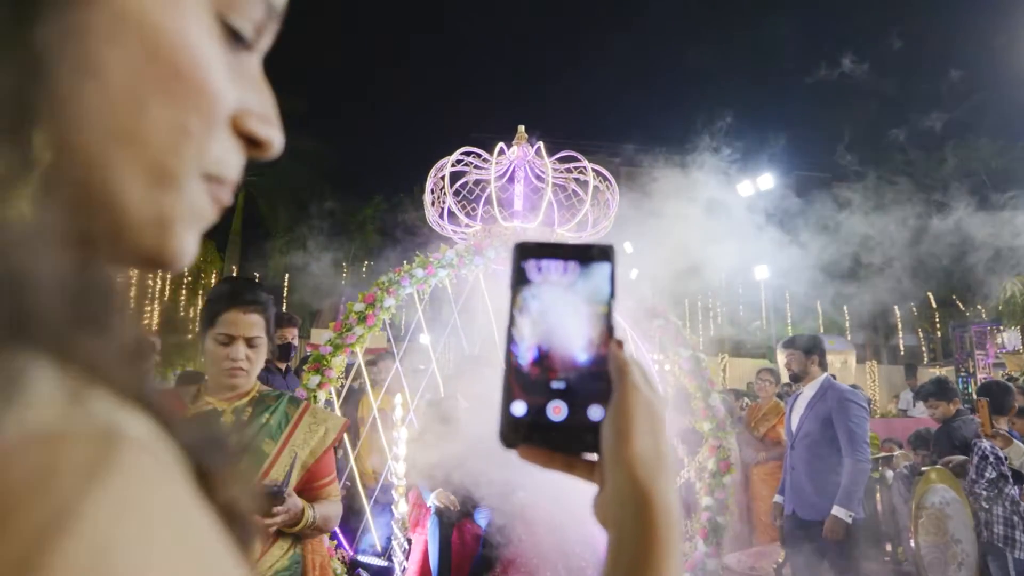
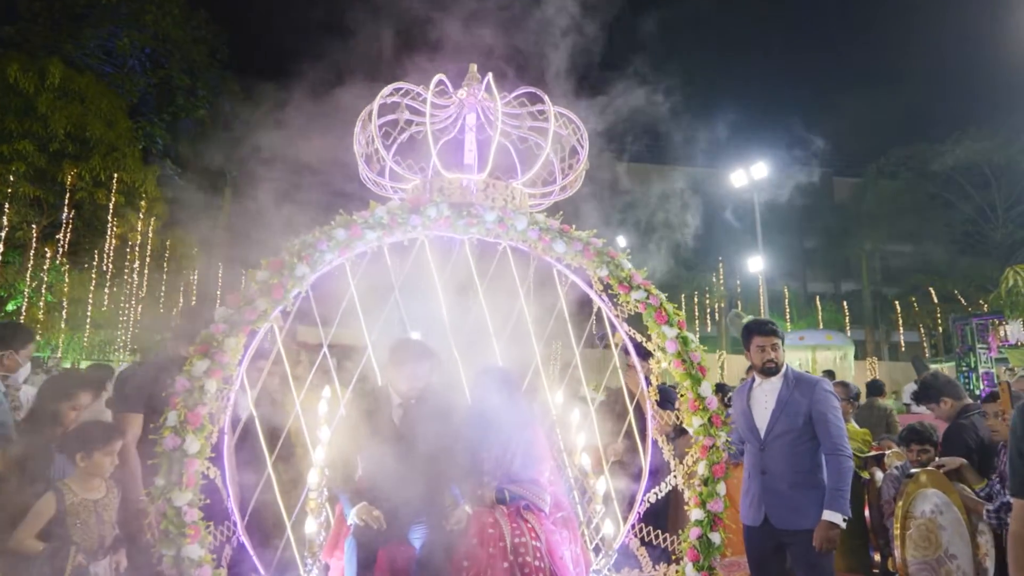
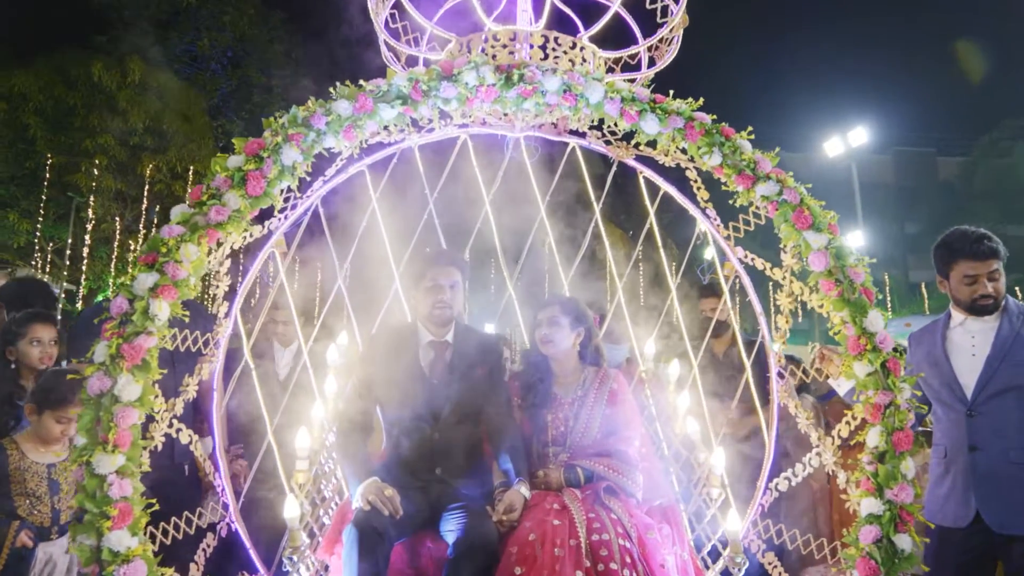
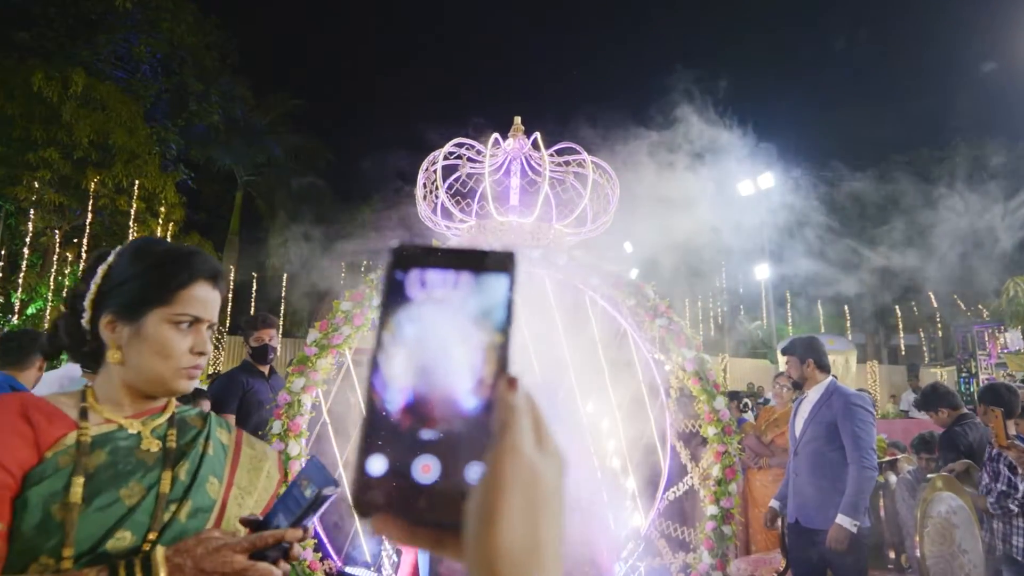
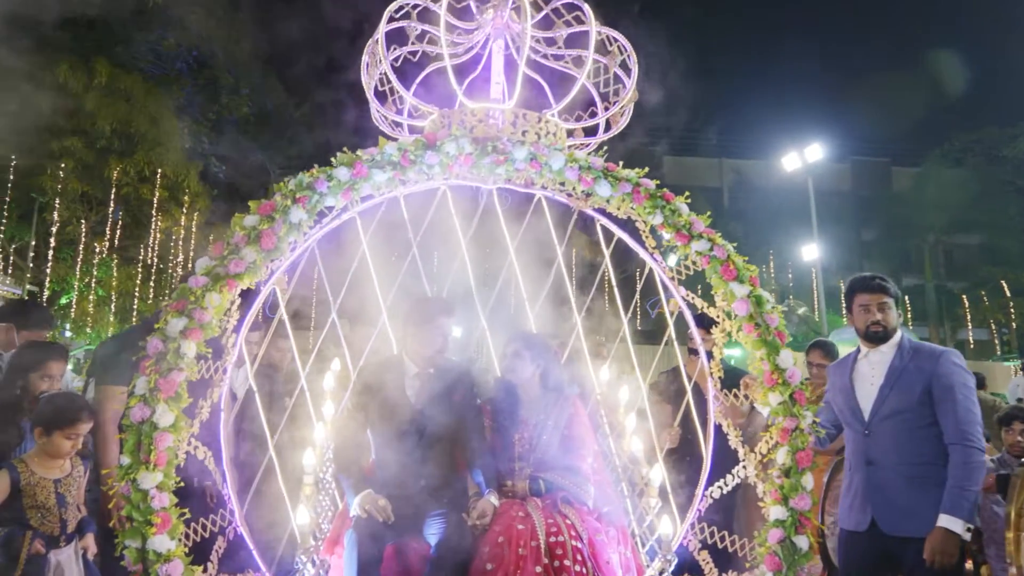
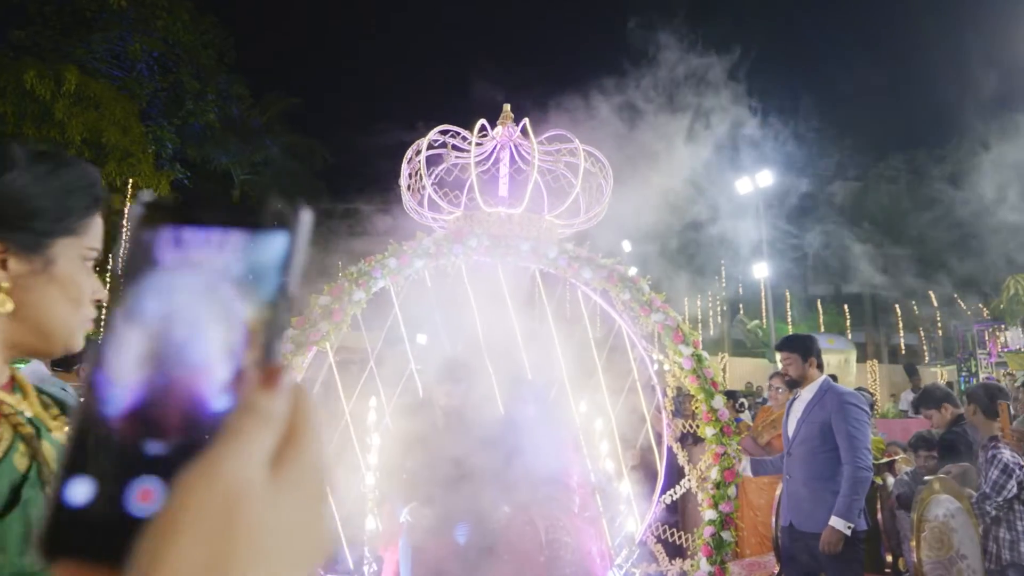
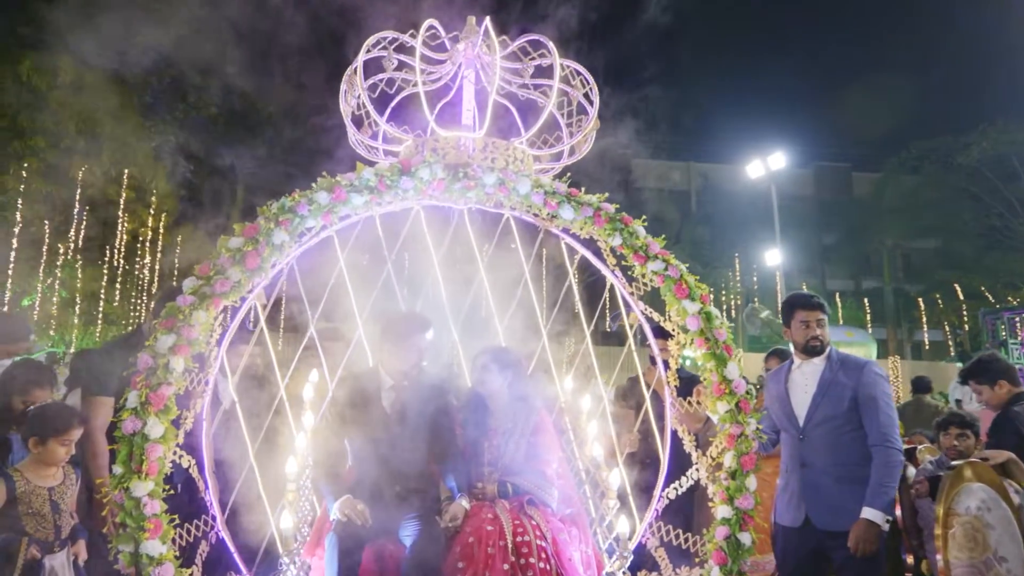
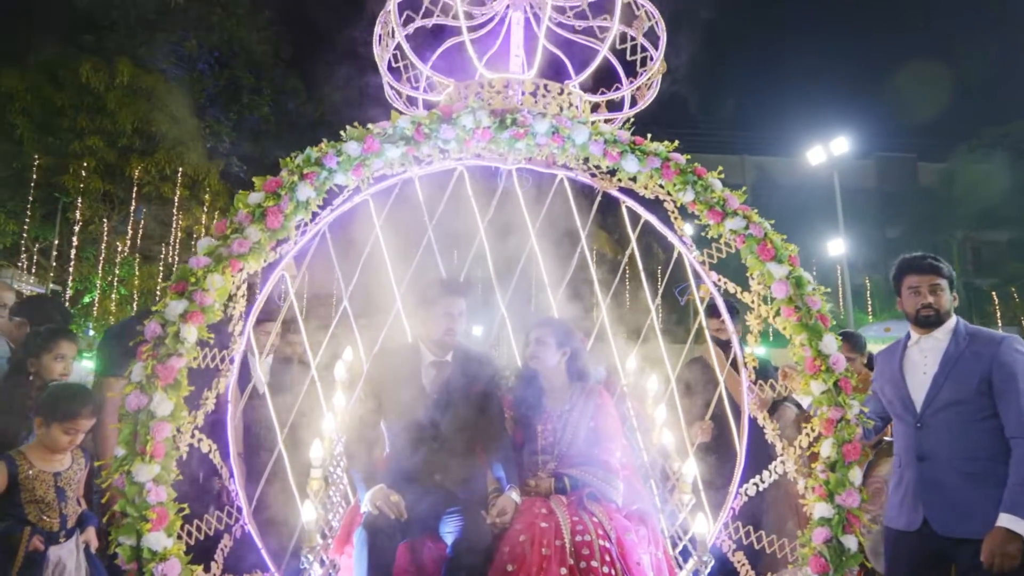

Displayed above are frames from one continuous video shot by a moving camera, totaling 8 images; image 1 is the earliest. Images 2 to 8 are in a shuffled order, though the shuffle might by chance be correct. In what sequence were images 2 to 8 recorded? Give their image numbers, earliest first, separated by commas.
4, 6, 2, 7, 5, 8, 3
